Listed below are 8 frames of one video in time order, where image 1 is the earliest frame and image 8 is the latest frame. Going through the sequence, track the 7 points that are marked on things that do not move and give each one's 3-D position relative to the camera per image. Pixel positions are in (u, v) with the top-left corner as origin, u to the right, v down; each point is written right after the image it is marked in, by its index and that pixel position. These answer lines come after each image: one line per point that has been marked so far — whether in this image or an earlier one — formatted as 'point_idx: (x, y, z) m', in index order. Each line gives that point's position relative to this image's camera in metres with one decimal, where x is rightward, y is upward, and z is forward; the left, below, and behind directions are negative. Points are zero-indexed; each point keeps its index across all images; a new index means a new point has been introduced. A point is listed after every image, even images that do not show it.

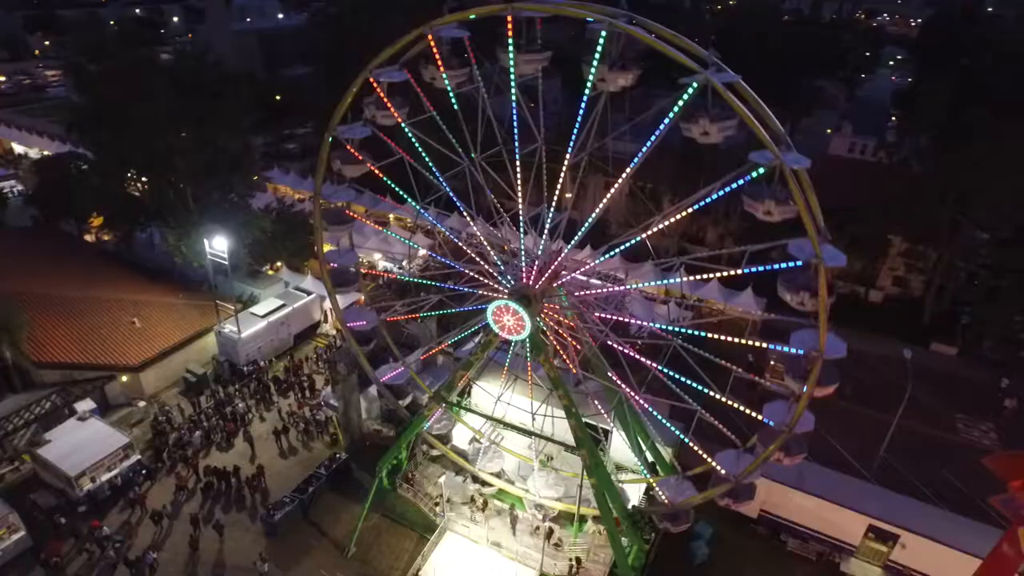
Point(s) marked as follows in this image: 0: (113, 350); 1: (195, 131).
0: (-10.5, -1.6, +17.7) m
1: (-9.0, +4.5, +19.4) m
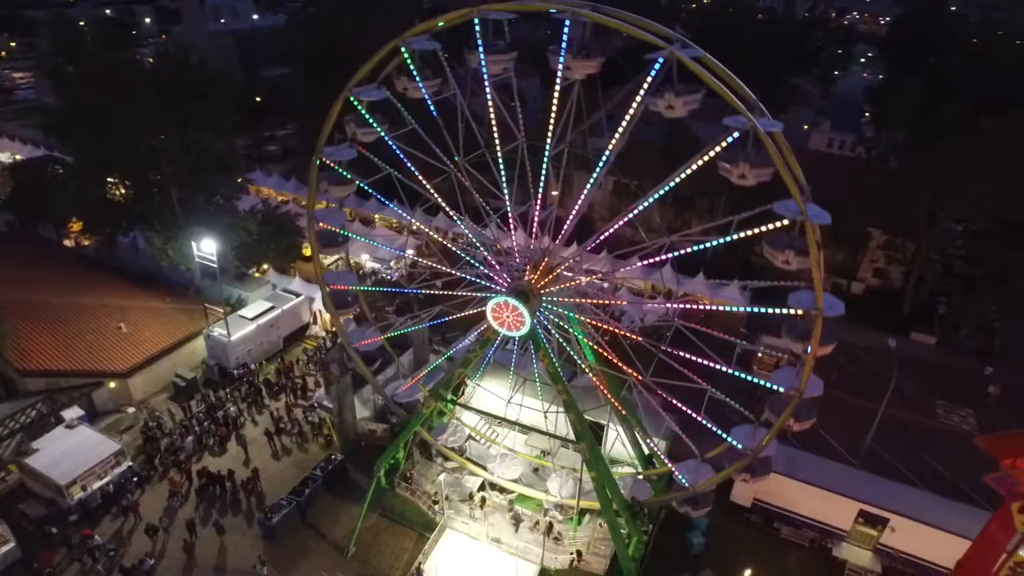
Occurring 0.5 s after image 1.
0: (-10.7, -1.7, +17.5) m
1: (-9.4, +4.4, +19.2) m
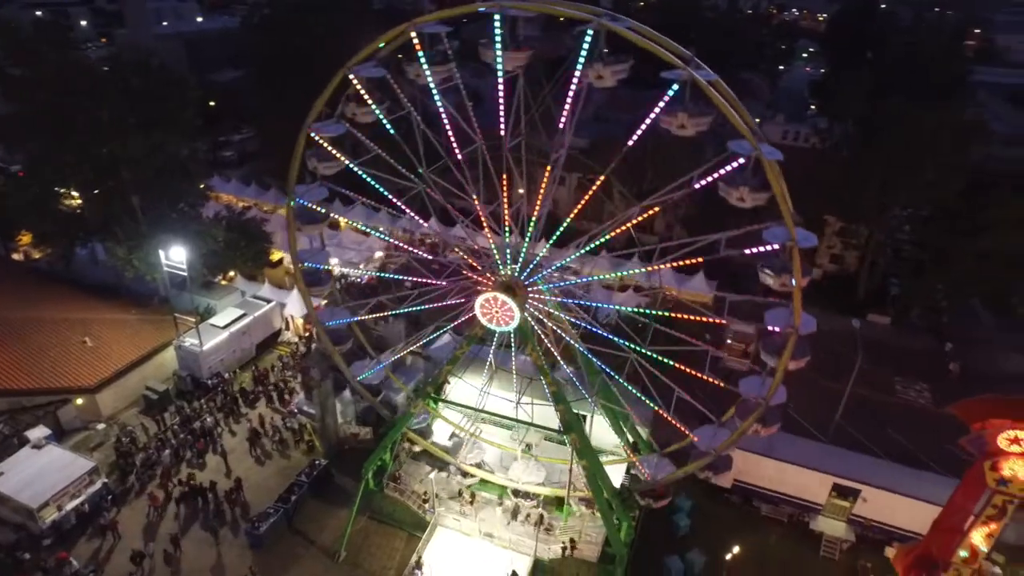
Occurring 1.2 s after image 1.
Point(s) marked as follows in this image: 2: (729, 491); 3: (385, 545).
0: (-11.2, -2.1, +16.9) m
1: (-10.3, +4.1, +18.7) m
2: (+5.0, -4.7, +15.5) m
3: (-2.7, -5.5, +14.4) m
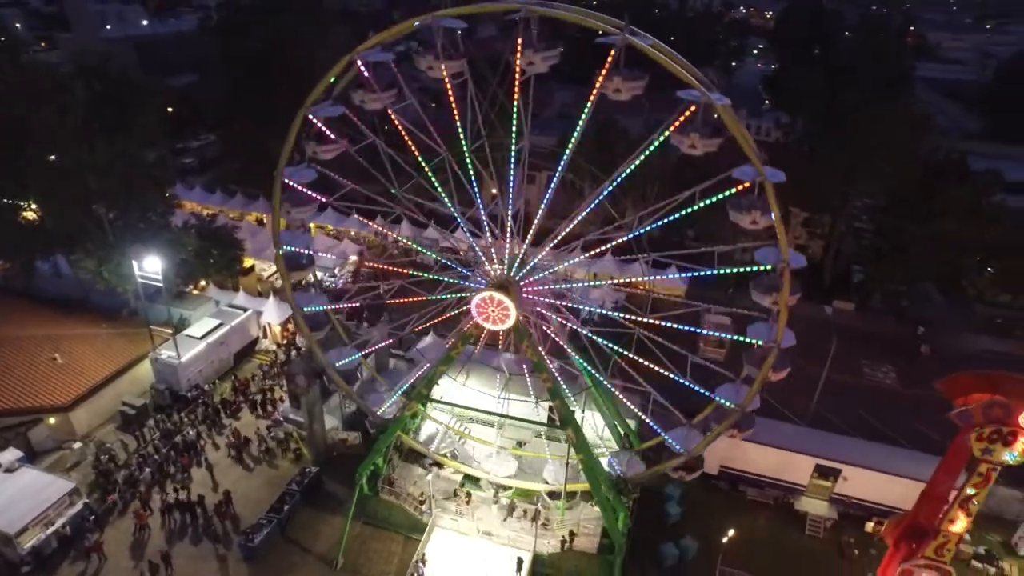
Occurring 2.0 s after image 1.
0: (-11.5, -2.5, +16.3) m
1: (-10.9, +3.8, +18.1) m
2: (+4.8, -4.5, +16.0) m
3: (-2.8, -5.6, +14.3) m
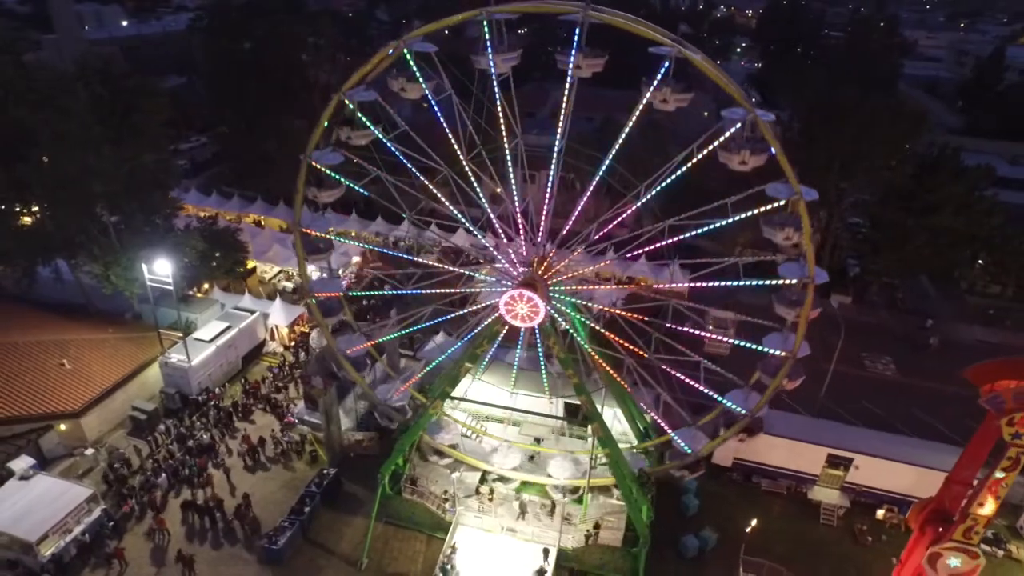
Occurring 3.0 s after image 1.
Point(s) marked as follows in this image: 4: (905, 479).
0: (-11.1, -2.6, +16.0) m
1: (-10.7, +3.7, +17.9) m
2: (+5.3, -4.4, +16.3) m
3: (-2.3, -5.6, +14.4) m
4: (+8.8, -4.3, +14.9) m
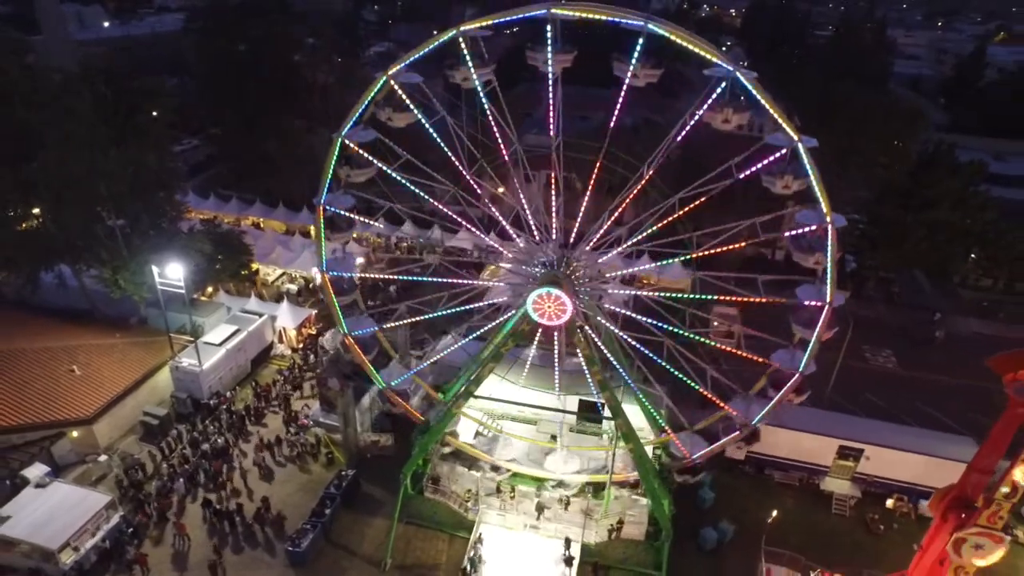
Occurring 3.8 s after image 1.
0: (-10.7, -2.7, +15.8) m
1: (-10.4, +3.6, +17.7) m
2: (+5.7, -4.3, +16.6) m
3: (-1.8, -5.6, +14.4) m
4: (+9.2, -4.1, +15.3) m
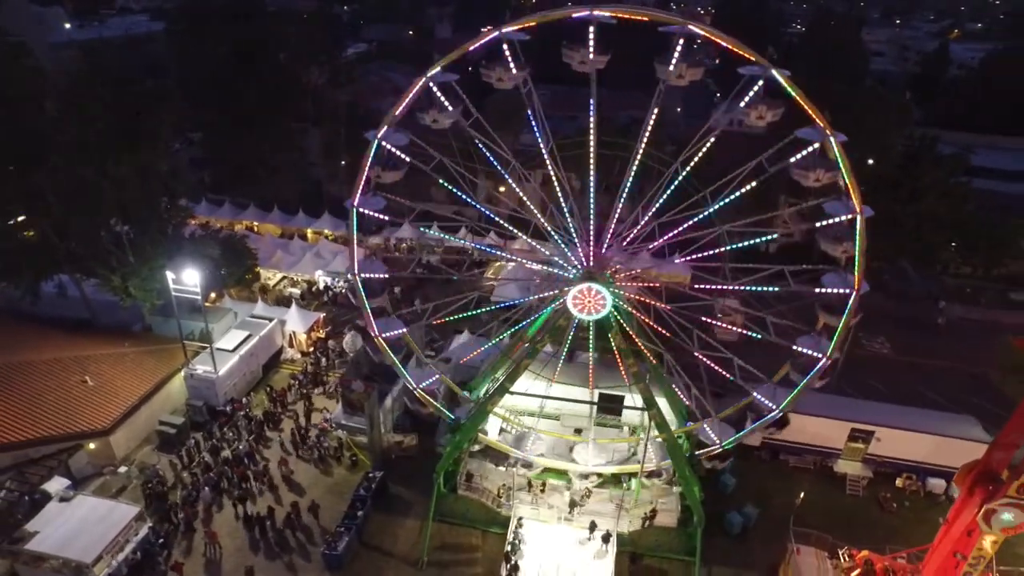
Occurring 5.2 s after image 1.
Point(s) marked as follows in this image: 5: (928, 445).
0: (-10.1, -2.9, +15.5) m
1: (-10.1, +3.3, +17.3) m
2: (+6.2, -4.1, +17.1) m
3: (-1.0, -5.6, +14.6) m
4: (+9.8, -3.8, +16.1) m
5: (+10.0, -3.7, +16.0) m
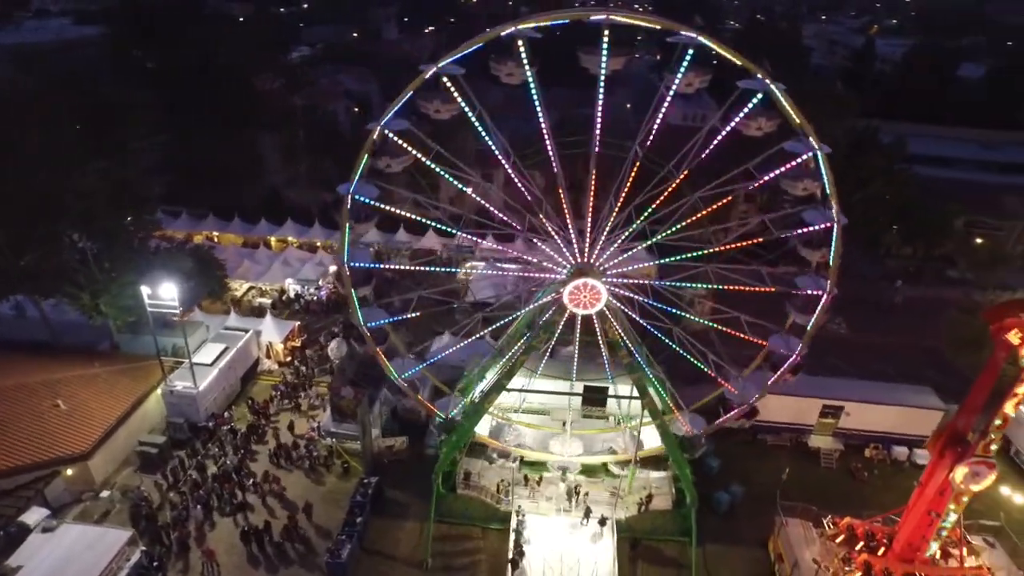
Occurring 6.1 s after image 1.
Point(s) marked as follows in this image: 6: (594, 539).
0: (-10.2, -3.4, +14.8) m
1: (-10.7, +2.9, +16.7) m
2: (+6.0, -3.8, +17.9) m
3: (-1.0, -5.6, +14.7) m
4: (+9.6, -3.4, +17.1) m
5: (+9.7, -3.3, +17.1) m
6: (+1.8, -5.4, +14.3) m
